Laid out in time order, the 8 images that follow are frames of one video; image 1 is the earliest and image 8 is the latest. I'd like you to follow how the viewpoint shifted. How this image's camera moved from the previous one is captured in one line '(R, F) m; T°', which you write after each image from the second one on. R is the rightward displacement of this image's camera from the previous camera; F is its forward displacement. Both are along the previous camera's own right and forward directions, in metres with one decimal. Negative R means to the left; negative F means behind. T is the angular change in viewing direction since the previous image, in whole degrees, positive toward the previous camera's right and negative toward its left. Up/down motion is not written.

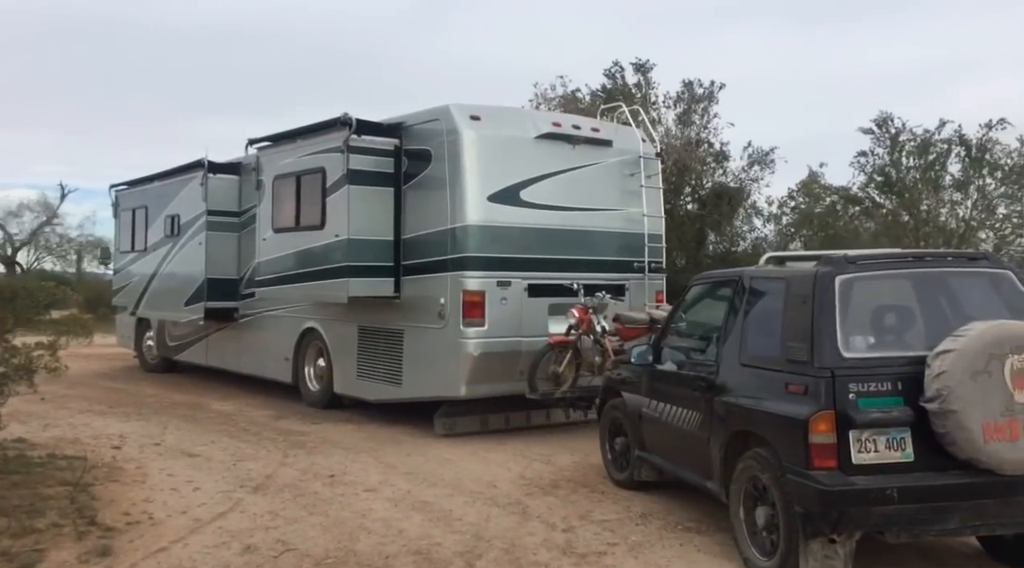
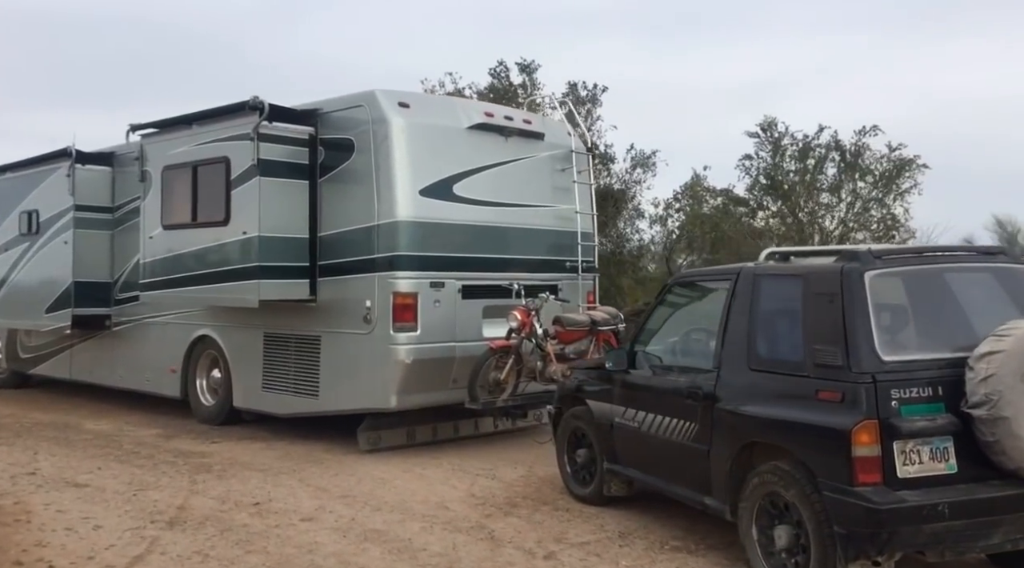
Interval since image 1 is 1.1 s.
(-0.6, +0.5) m; +9°
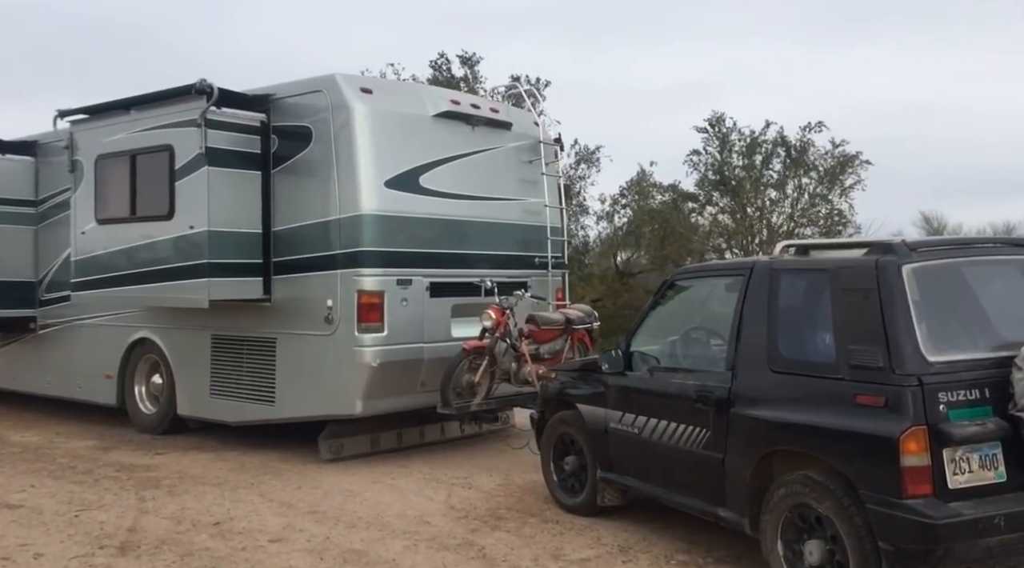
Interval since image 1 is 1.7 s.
(-0.3, +0.4) m; +5°
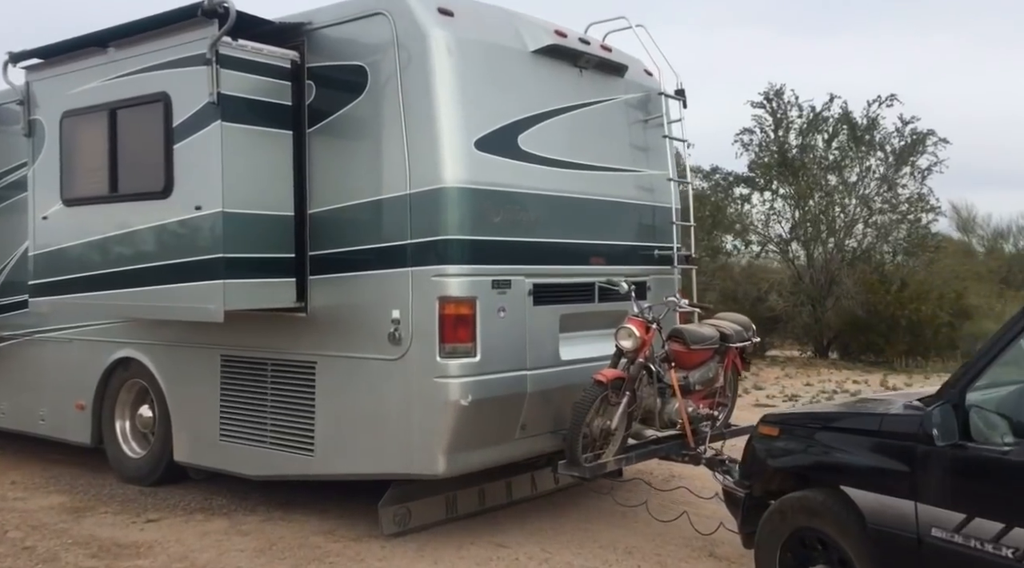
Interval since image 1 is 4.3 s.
(-0.9, +2.0) m; +1°
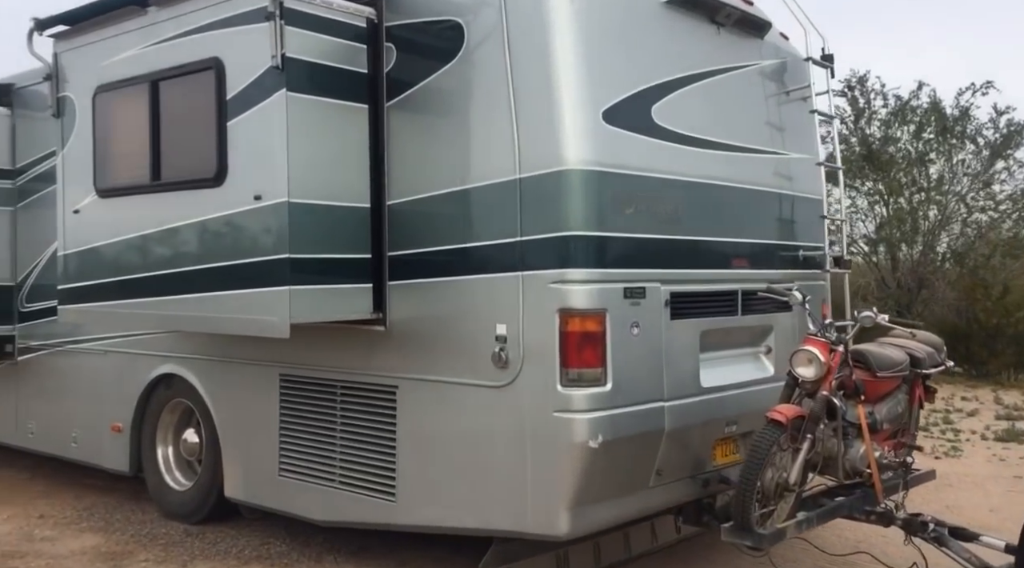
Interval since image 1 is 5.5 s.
(-0.5, +1.0) m; -2°
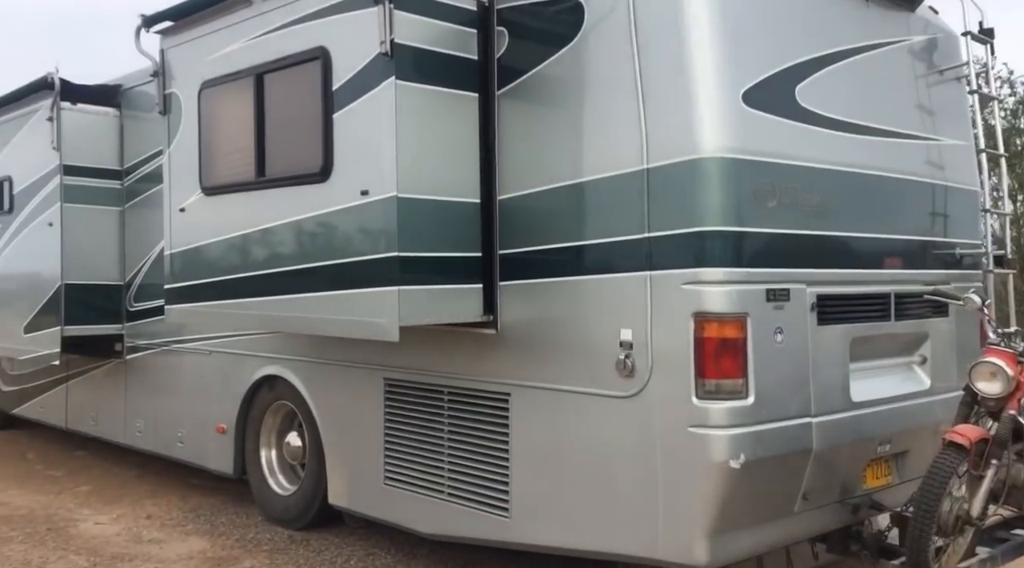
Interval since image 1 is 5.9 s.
(-0.2, +0.3) m; -6°
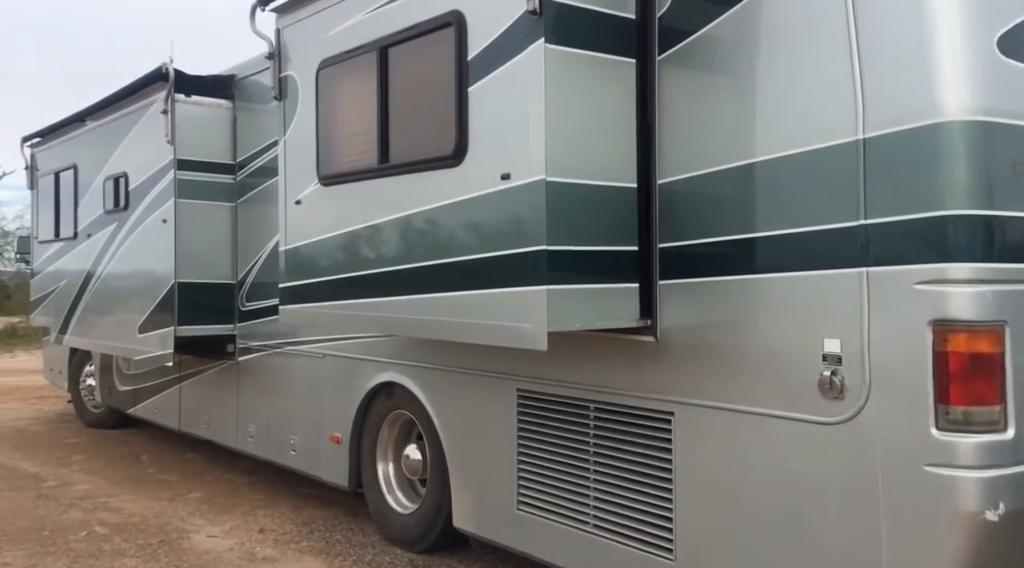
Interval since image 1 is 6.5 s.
(-0.3, +0.6) m; -7°
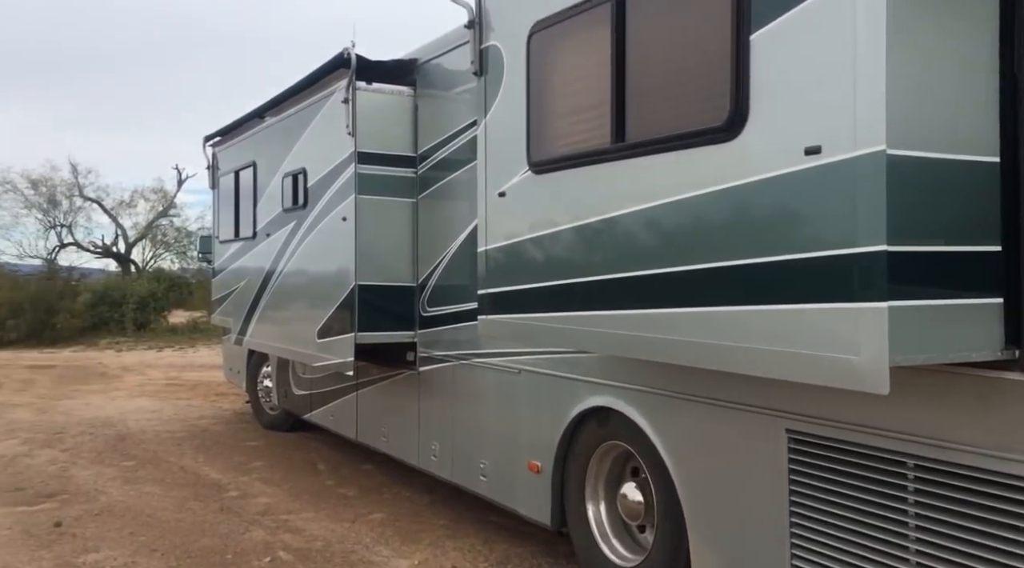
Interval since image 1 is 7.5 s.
(-0.5, +0.8) m; -10°
